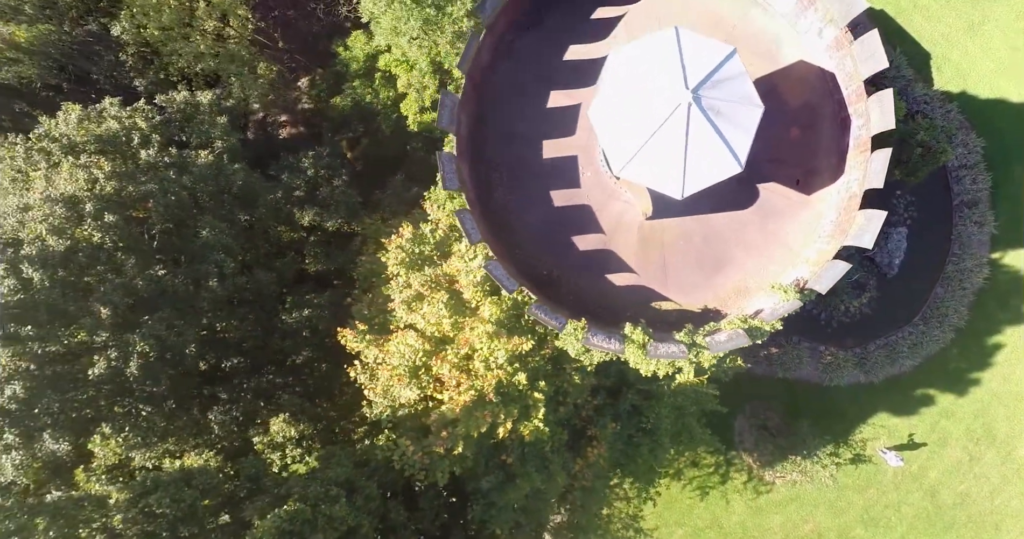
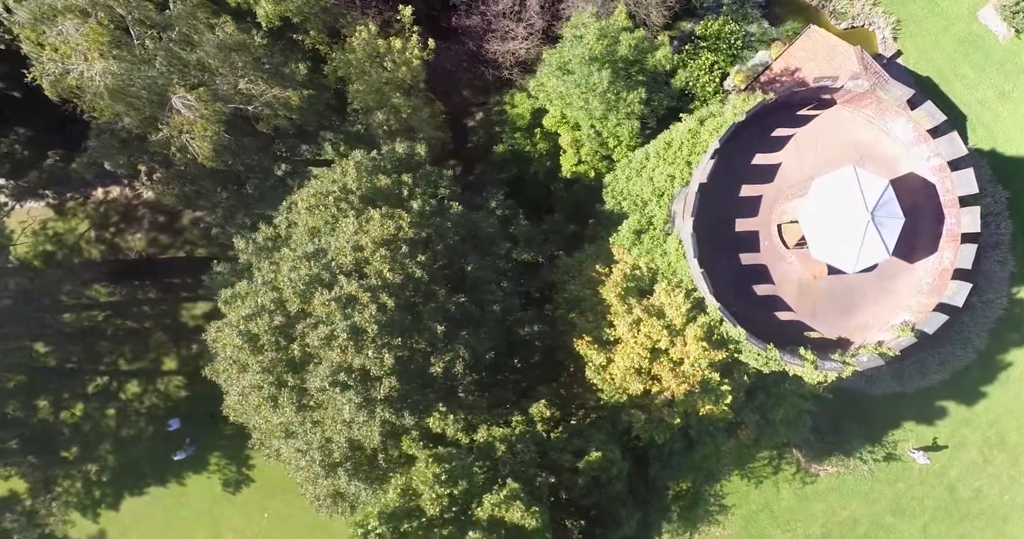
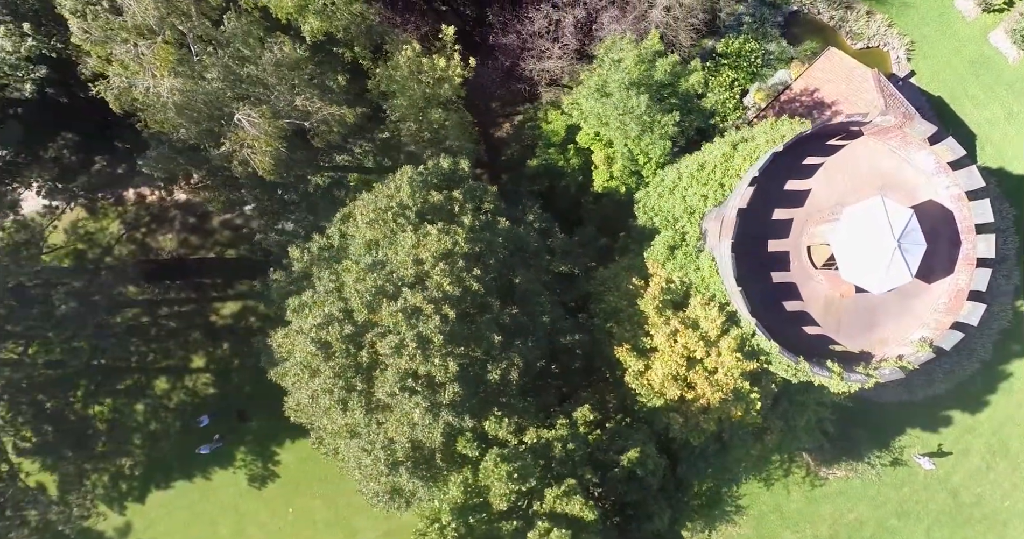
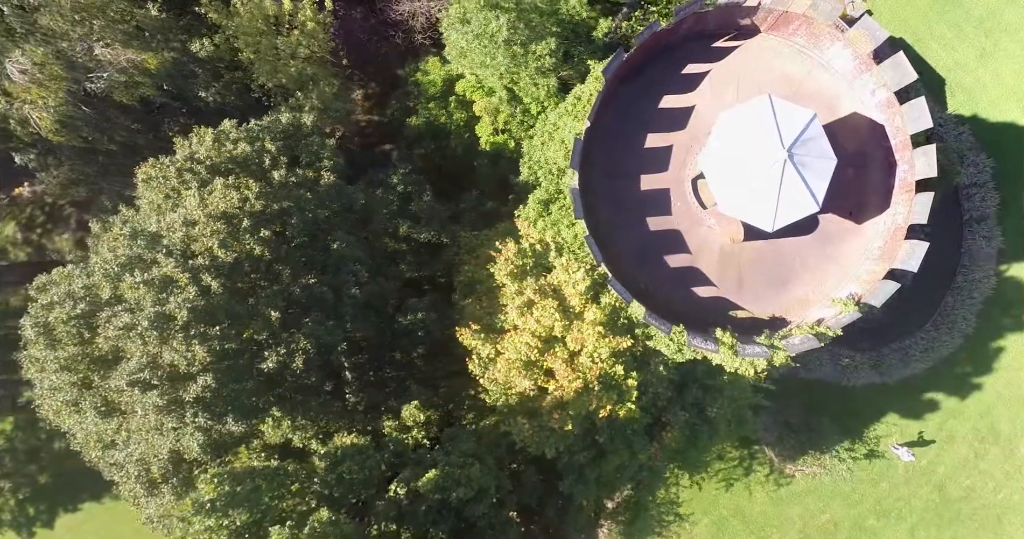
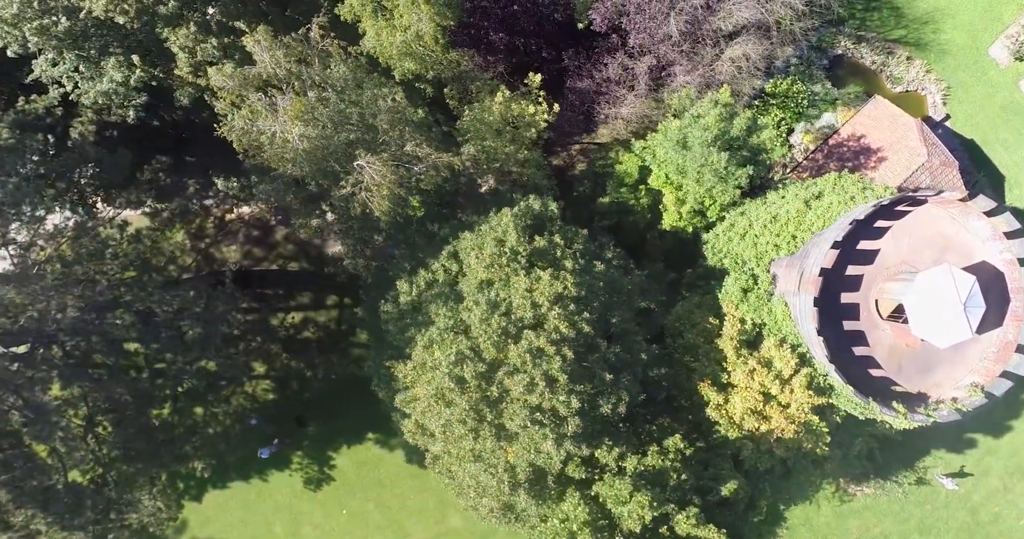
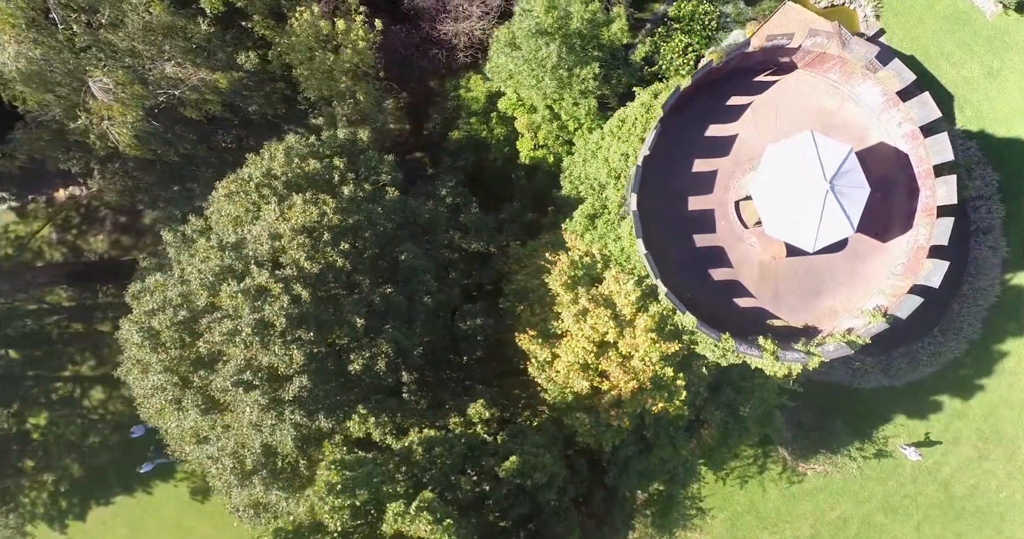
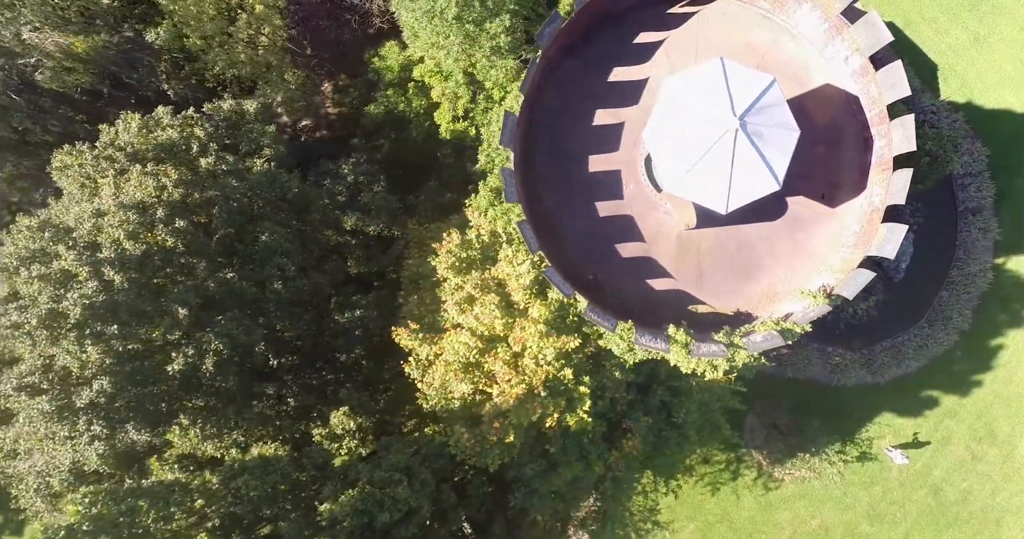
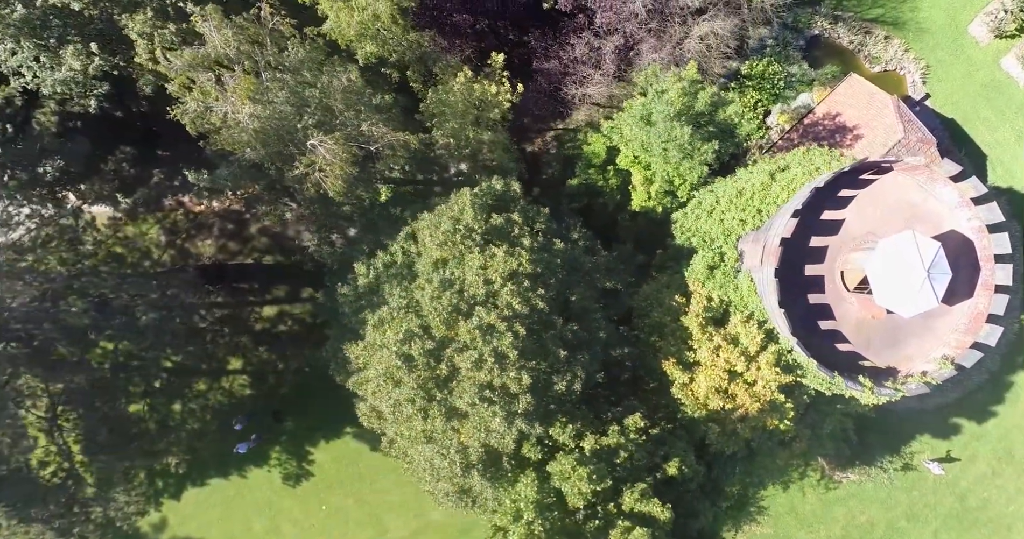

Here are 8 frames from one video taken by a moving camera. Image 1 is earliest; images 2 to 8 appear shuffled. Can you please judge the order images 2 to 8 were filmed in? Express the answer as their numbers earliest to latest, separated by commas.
7, 4, 6, 2, 3, 8, 5
